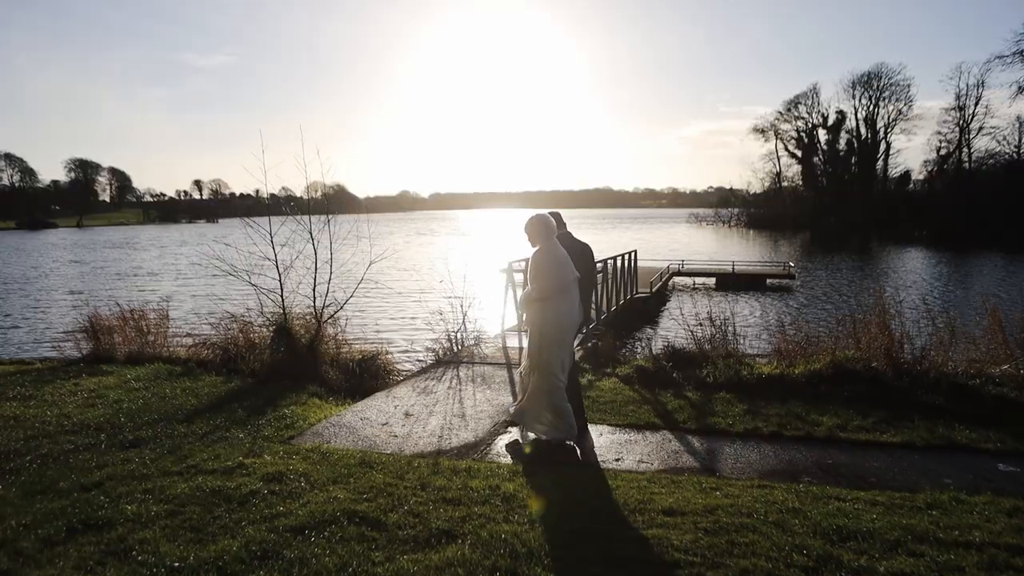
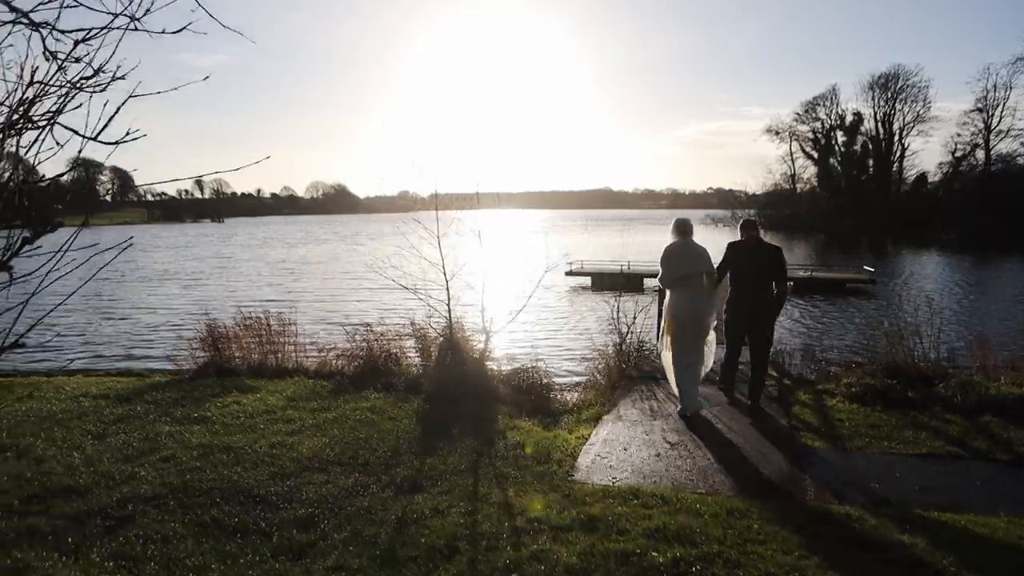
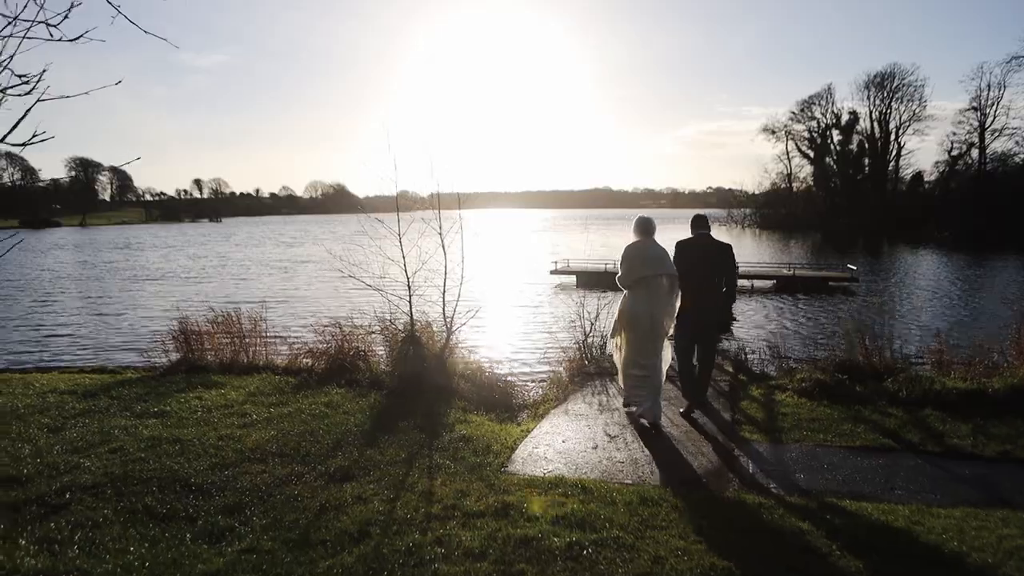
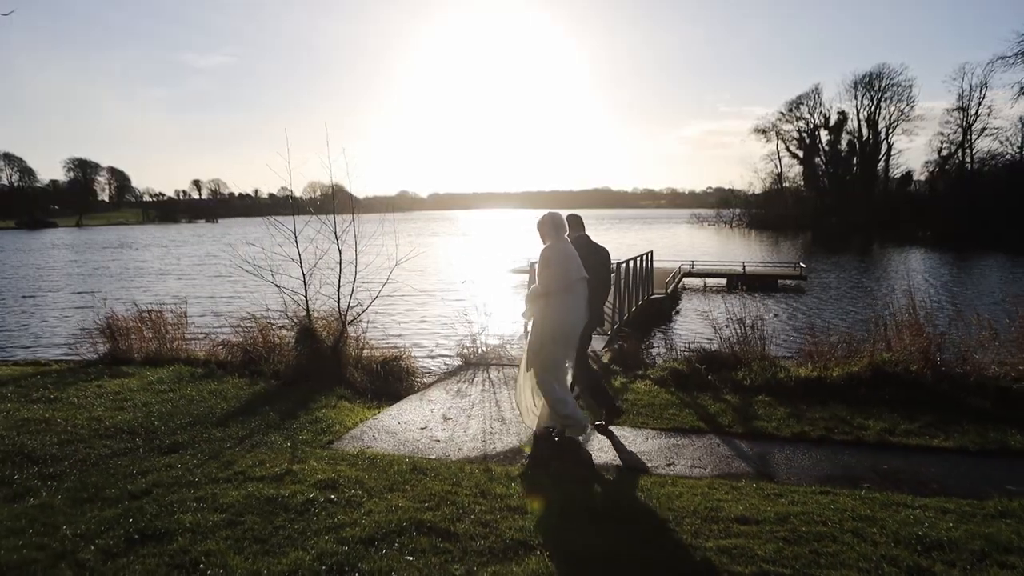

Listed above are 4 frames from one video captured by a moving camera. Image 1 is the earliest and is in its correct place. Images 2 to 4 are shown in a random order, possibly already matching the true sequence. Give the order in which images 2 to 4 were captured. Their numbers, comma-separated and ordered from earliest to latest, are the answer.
4, 3, 2
